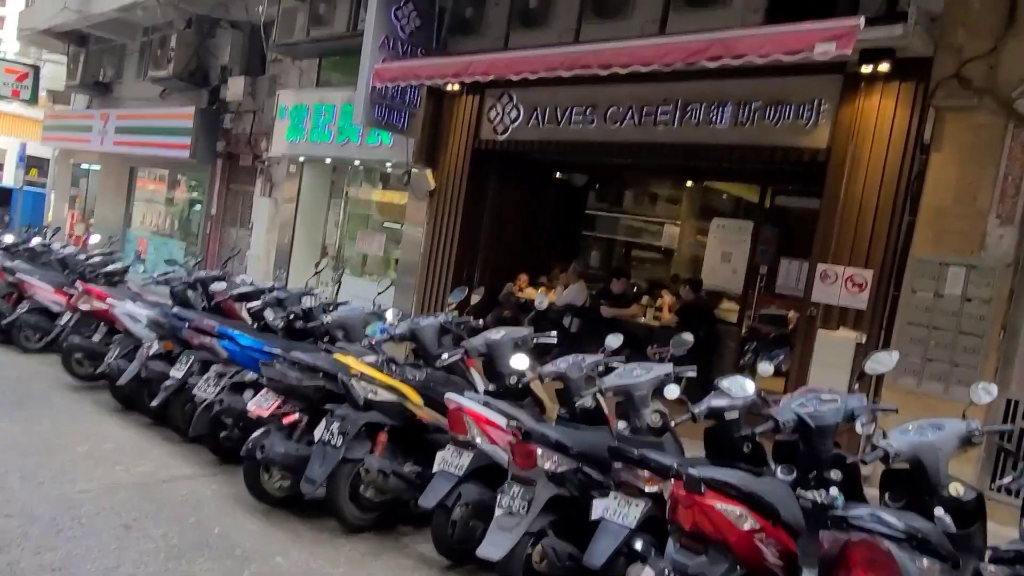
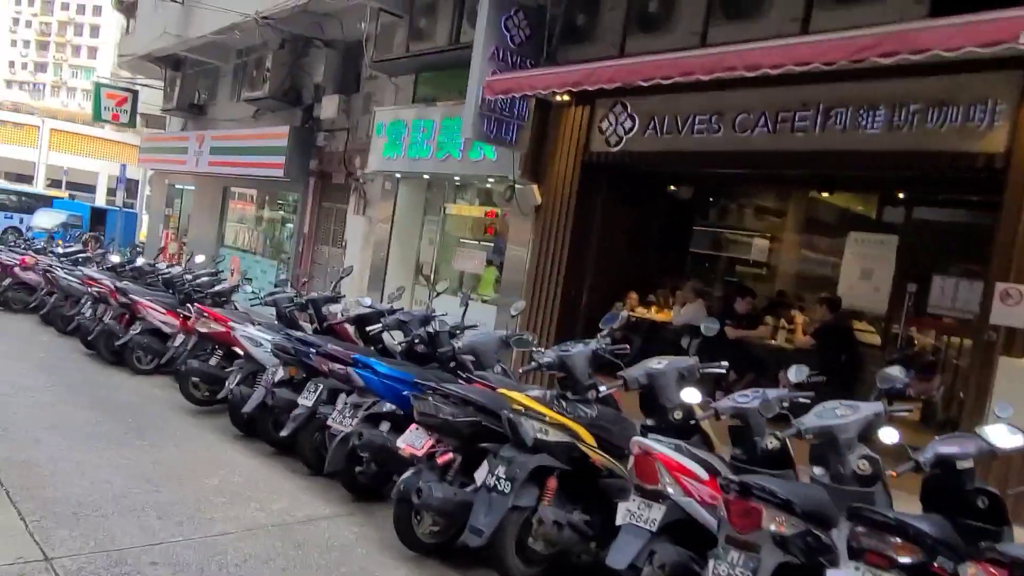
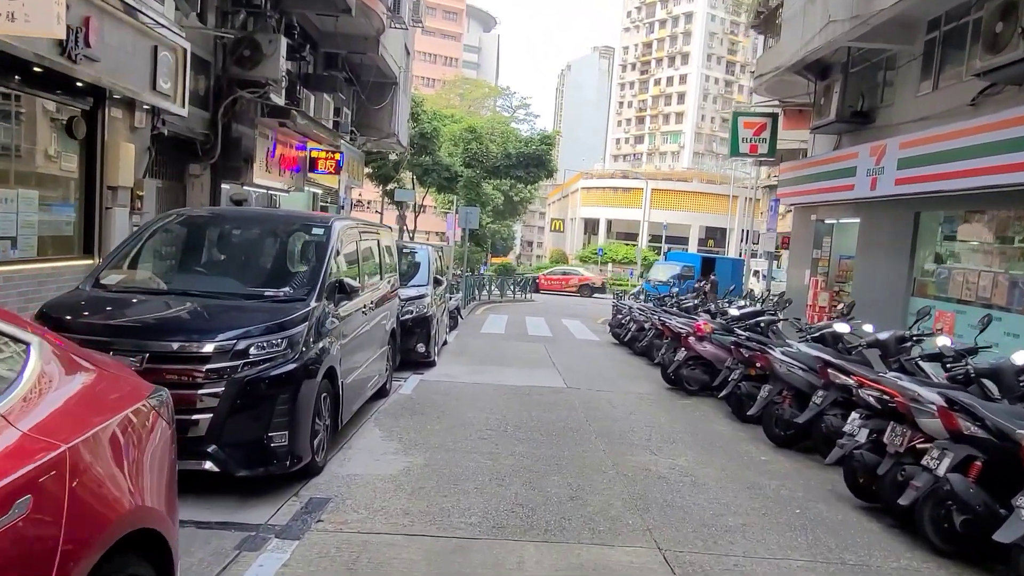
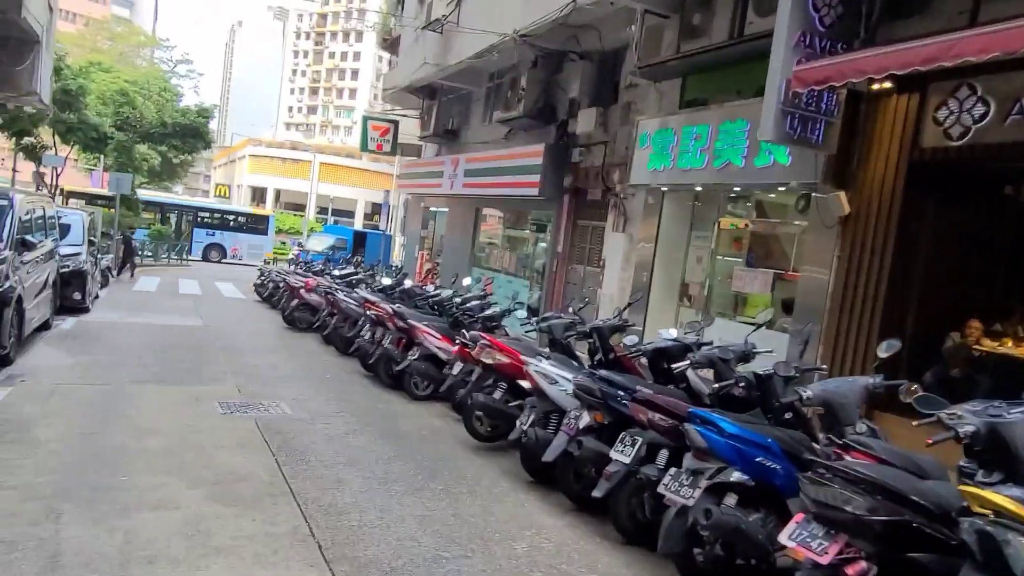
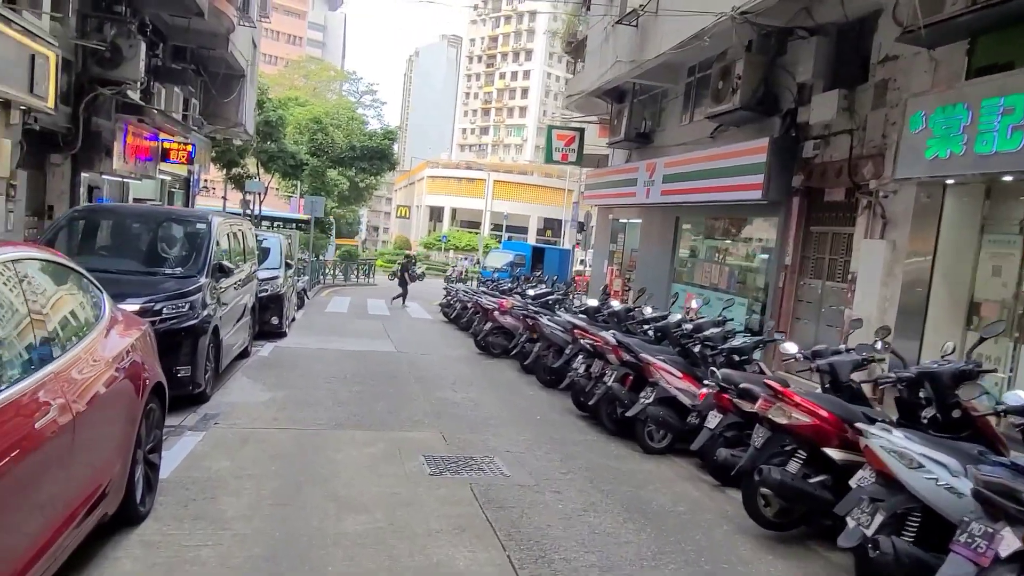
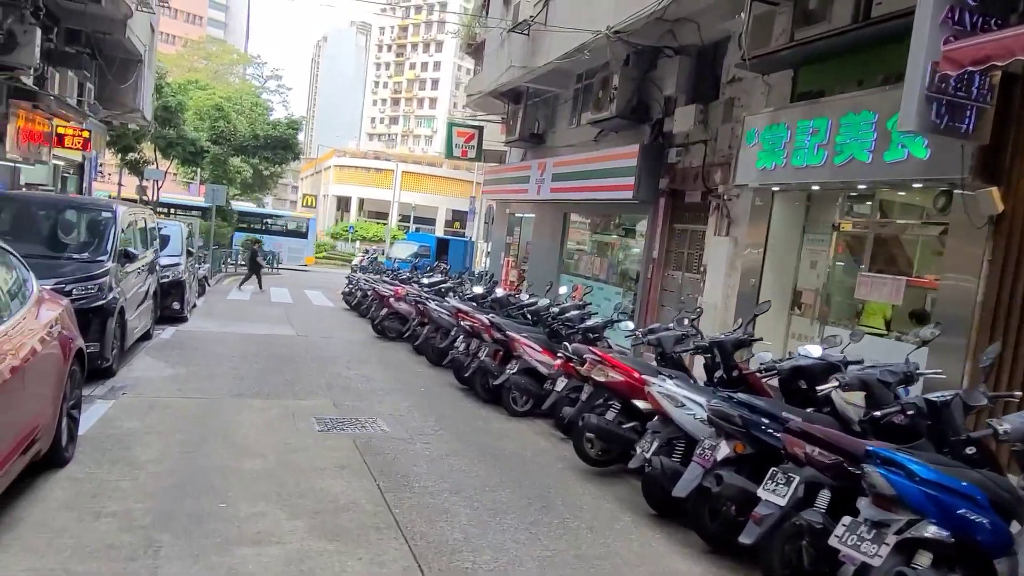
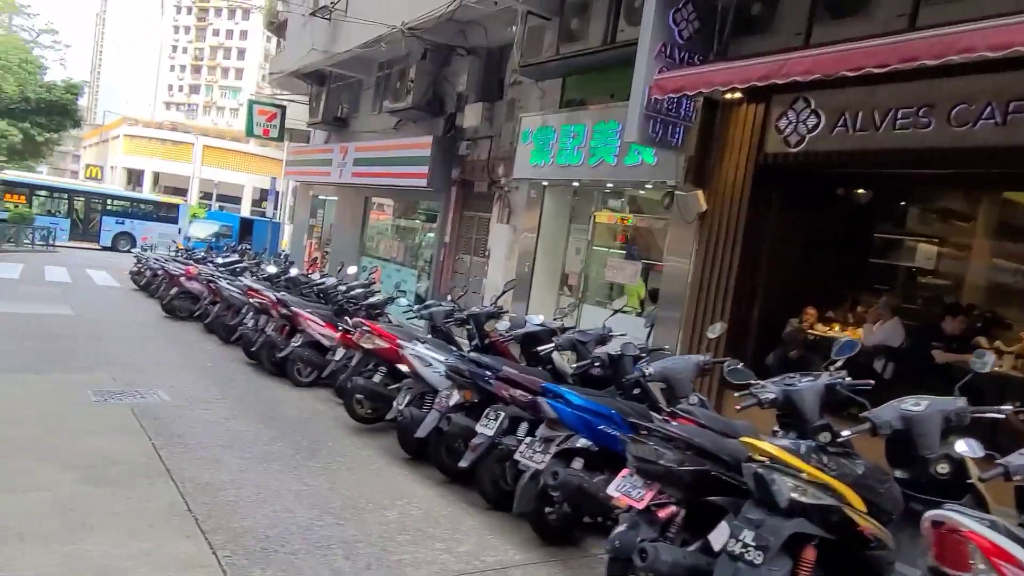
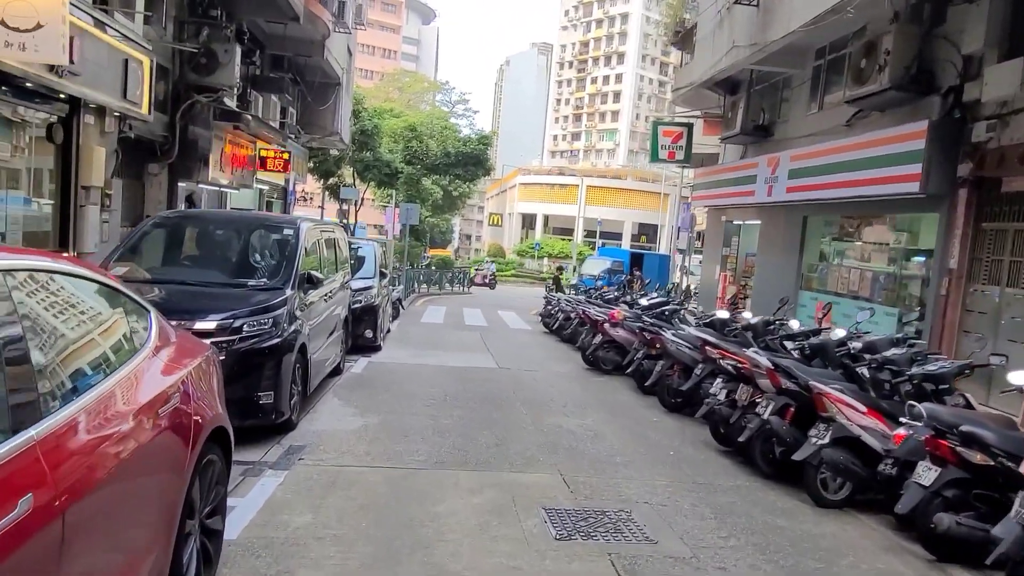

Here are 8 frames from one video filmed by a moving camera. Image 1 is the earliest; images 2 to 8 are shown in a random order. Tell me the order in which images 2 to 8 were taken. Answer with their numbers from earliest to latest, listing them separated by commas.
2, 7, 4, 6, 5, 8, 3
